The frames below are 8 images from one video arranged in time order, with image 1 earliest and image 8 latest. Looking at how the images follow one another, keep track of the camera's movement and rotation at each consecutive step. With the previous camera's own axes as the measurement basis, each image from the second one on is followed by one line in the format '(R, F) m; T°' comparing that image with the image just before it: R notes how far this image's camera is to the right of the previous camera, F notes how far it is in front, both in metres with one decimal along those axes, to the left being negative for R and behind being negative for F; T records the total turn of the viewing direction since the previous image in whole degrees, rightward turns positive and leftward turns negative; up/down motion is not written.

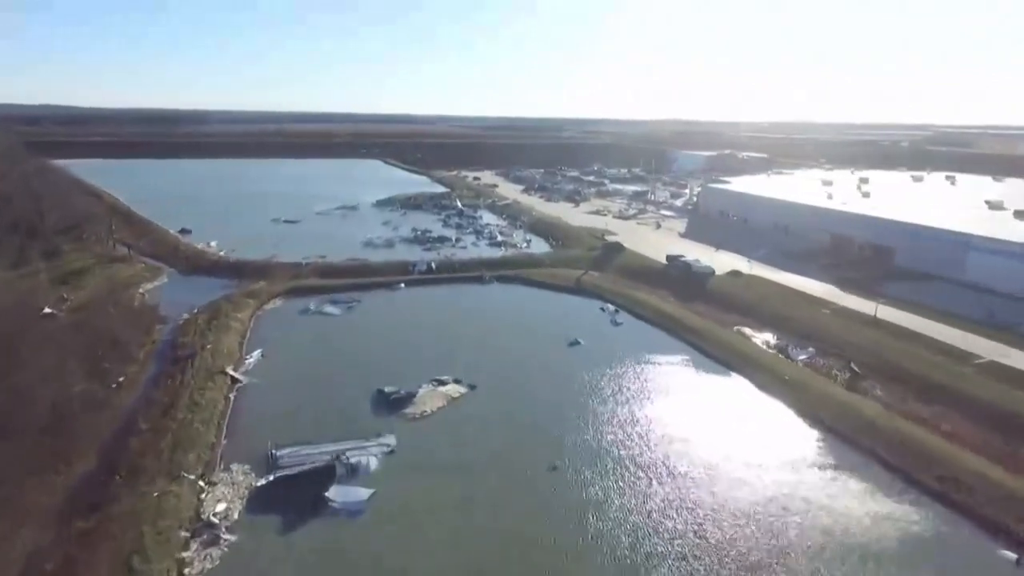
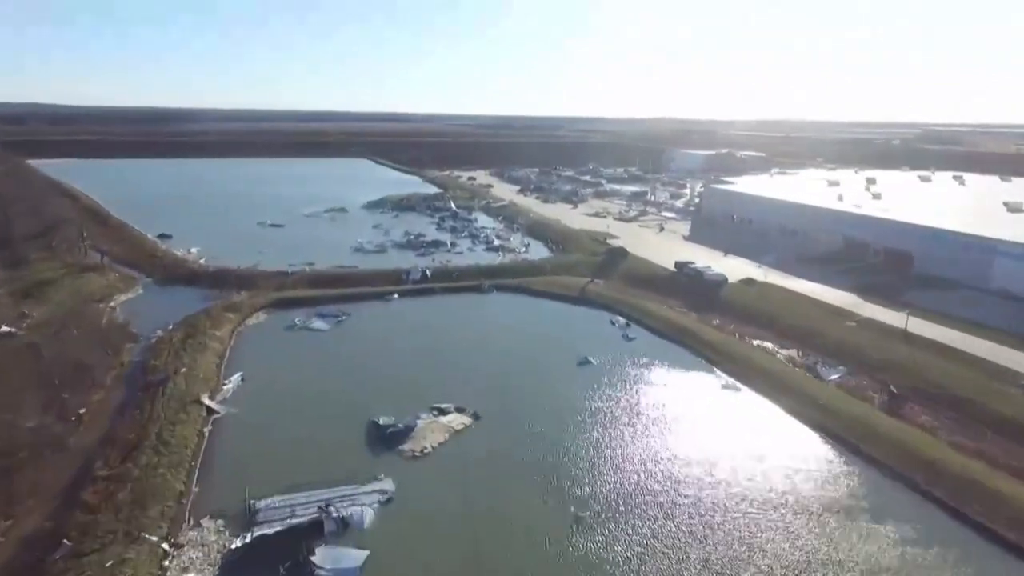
(-0.3, +1.0) m; +1°
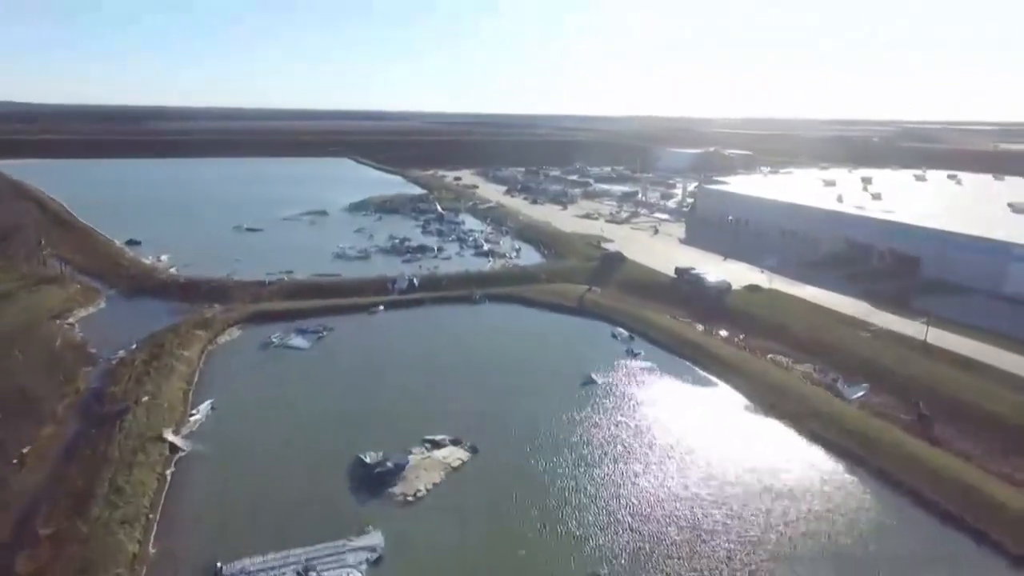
(-0.2, +0.9) m; +2°
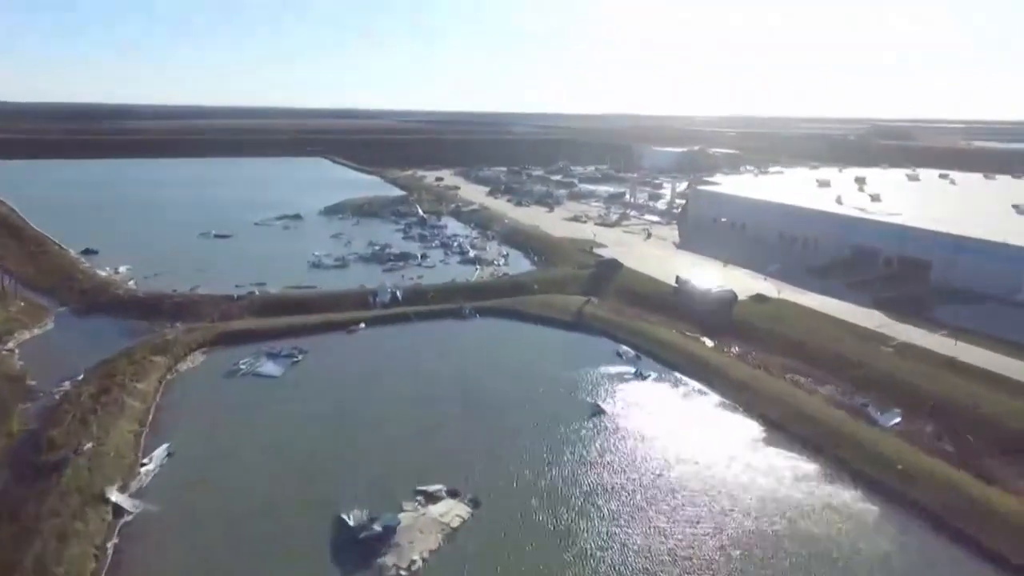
(-0.3, +1.1) m; +2°
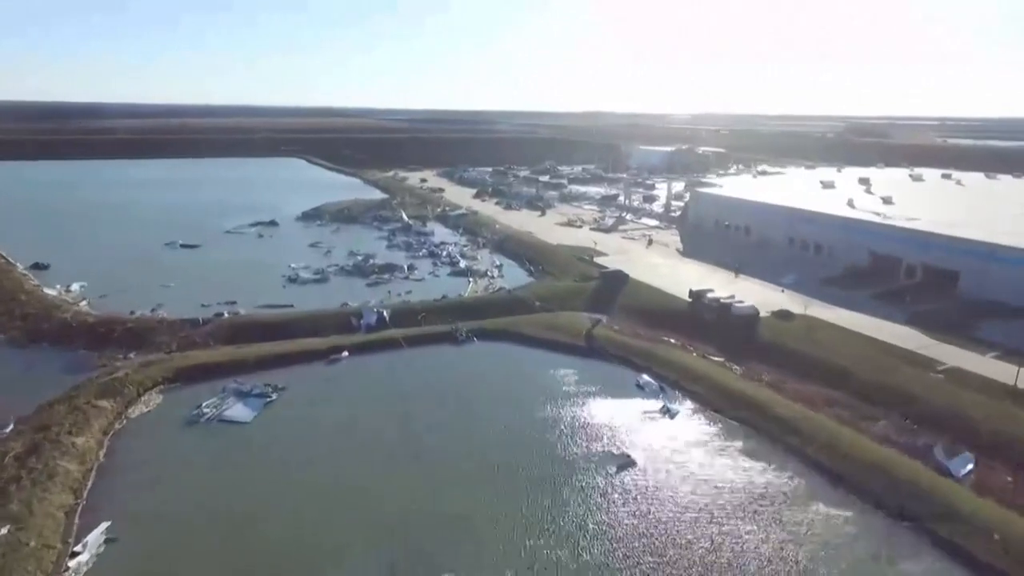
(-0.4, +1.4) m; +2°
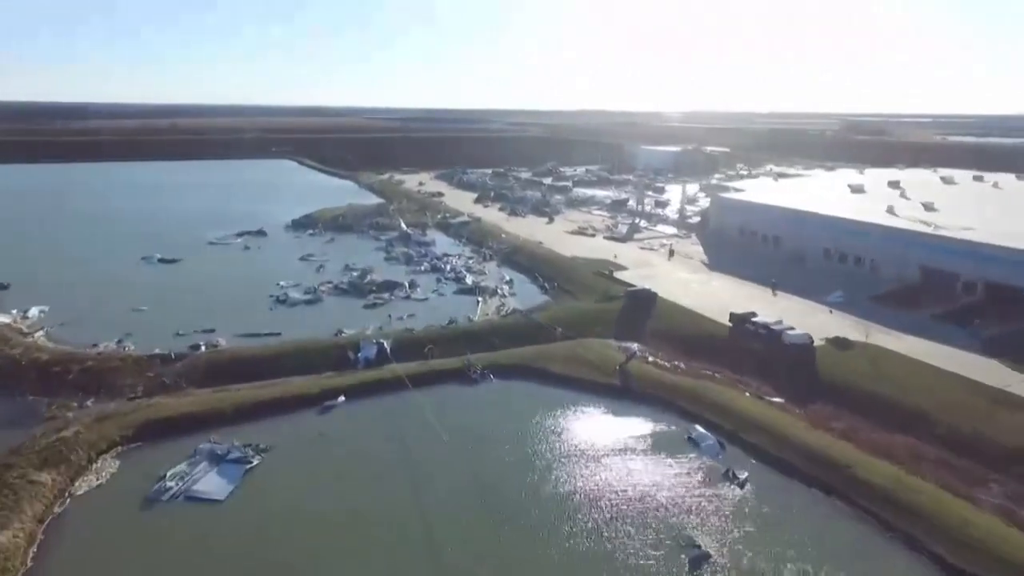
(-0.5, +1.6) m; +1°
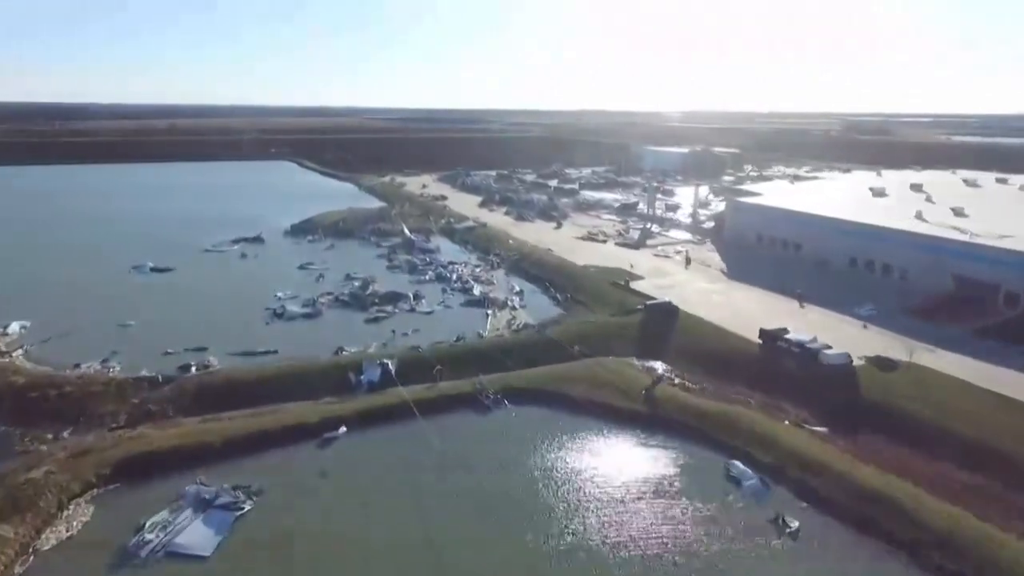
(-0.2, +0.8) m; 0°
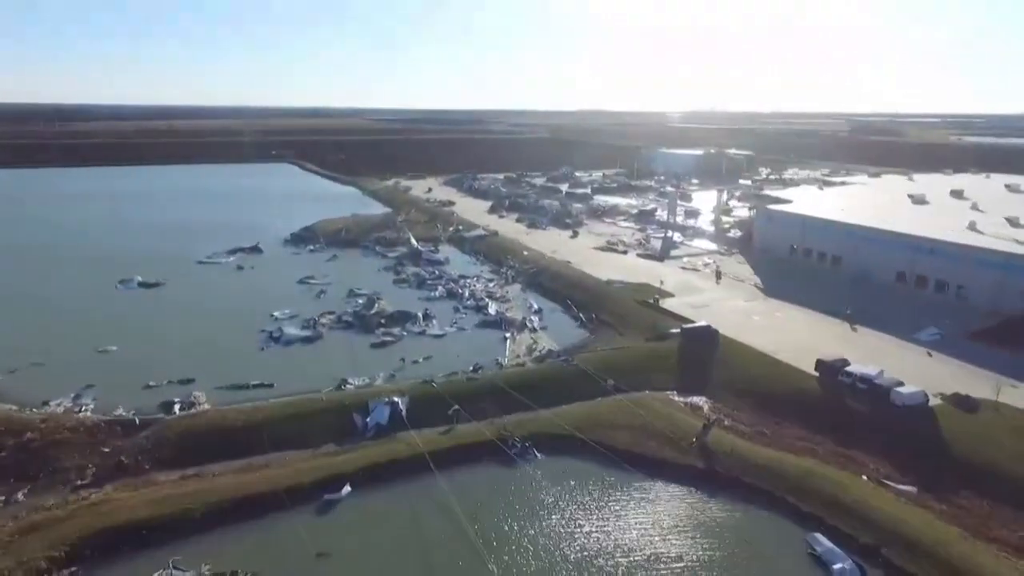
(-0.4, +1.3) m; 0°
